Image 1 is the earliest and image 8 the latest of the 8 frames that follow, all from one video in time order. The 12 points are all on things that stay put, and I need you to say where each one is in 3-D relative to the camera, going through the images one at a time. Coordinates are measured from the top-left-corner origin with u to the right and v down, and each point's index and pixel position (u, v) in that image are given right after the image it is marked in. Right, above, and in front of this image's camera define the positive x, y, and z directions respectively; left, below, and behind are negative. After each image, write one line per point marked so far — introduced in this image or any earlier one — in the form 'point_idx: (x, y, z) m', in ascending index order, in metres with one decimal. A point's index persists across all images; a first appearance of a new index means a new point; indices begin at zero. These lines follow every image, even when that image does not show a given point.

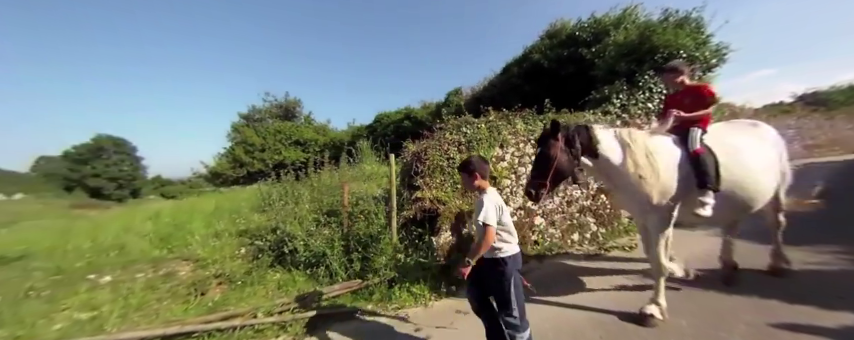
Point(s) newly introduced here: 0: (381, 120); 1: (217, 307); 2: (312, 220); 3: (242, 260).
0: (-2.8, +3.3, +16.4) m
1: (-2.8, -1.9, +3.4) m
2: (-2.2, -1.0, +5.0) m
3: (-3.5, -1.8, +4.8) m
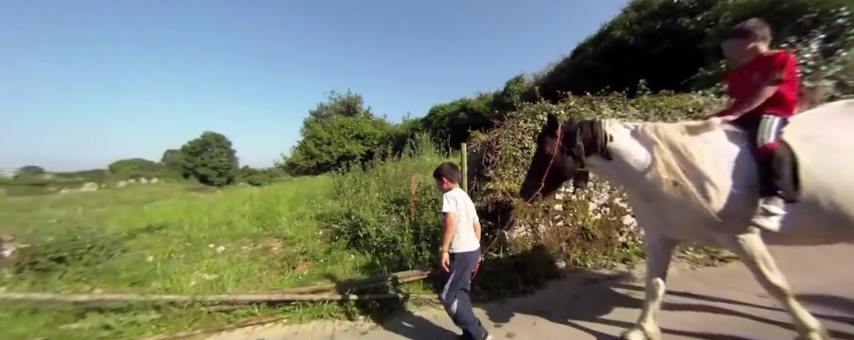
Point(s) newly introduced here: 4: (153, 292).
0: (+0.8, +3.7, +16.4) m
1: (-1.8, -1.7, +3.8) m
2: (-0.9, -0.8, +5.2) m
3: (-2.2, -1.5, +5.3) m
4: (-3.7, -1.7, +3.4) m
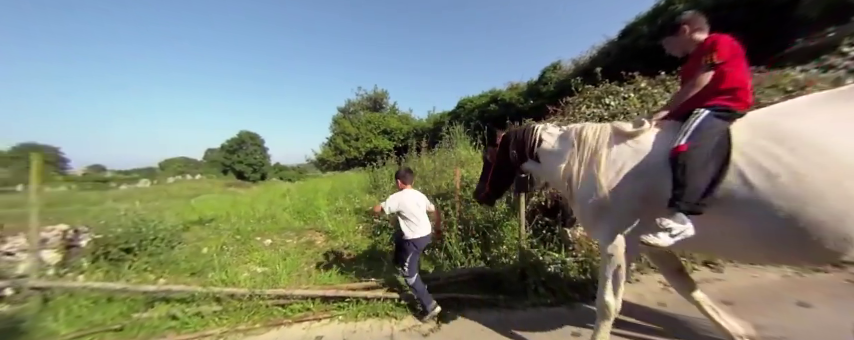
0: (+2.6, +4.1, +15.9) m
1: (-1.1, -1.6, +3.7) m
2: (0.0, -0.6, +5.0) m
3: (-1.3, -1.4, +5.2) m
4: (-3.0, -1.6, +3.5) m
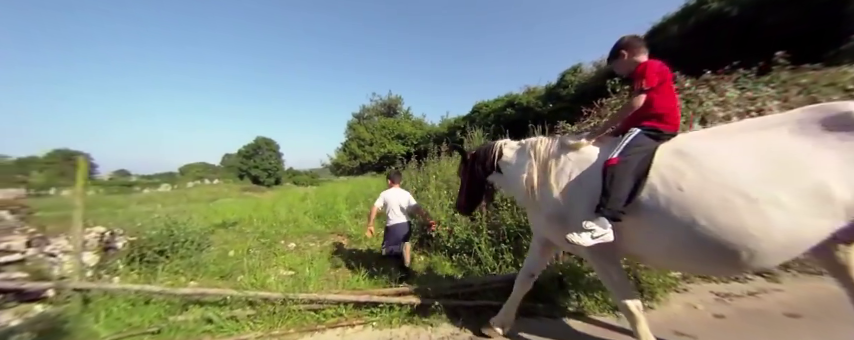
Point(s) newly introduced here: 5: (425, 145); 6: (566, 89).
0: (+3.5, +3.8, +15.8) m
1: (-0.6, -1.6, +3.6) m
2: (+0.4, -0.7, +4.9) m
3: (-0.8, -1.5, +5.1) m
4: (-2.6, -1.6, +3.5) m
5: (-0.1, +1.9, +19.9) m
6: (+5.8, +3.4, +10.5) m
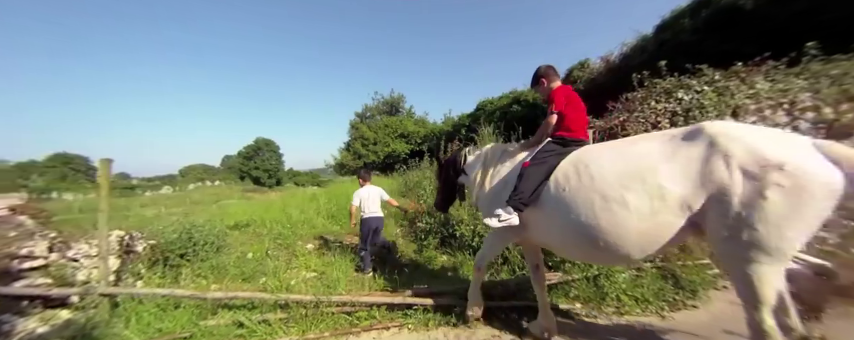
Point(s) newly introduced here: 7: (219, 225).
0: (+3.7, +3.9, +15.7) m
1: (-0.2, -1.6, +3.6) m
2: (+0.8, -0.7, +4.8) m
3: (-0.4, -1.5, +5.1) m
4: (-2.2, -1.6, +3.4) m
5: (+0.2, +2.0, +19.8) m
6: (+6.1, +3.6, +10.4) m
7: (-4.3, -1.2, +5.2) m
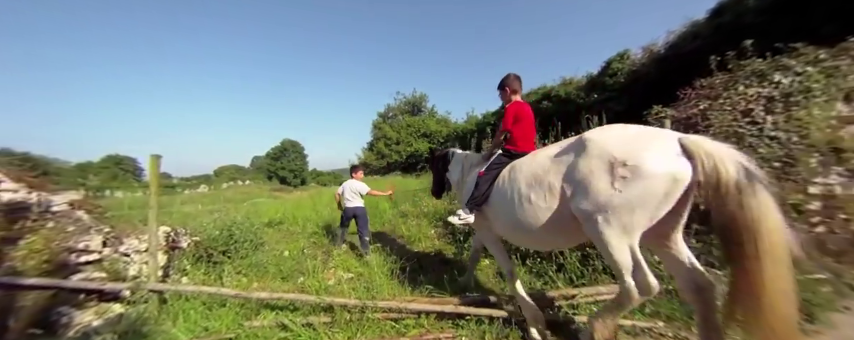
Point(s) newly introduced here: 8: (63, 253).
0: (+5.2, +4.0, +15.2) m
1: (+0.4, -1.5, +3.3) m
2: (+1.5, -0.6, +4.5) m
3: (+0.3, -1.4, +4.8) m
4: (-1.6, -1.6, +3.3) m
5: (+2.0, +2.1, +19.5) m
6: (+7.2, +3.6, +9.7) m
7: (-3.6, -1.1, +5.2) m
8: (-4.6, -1.1, +3.2) m
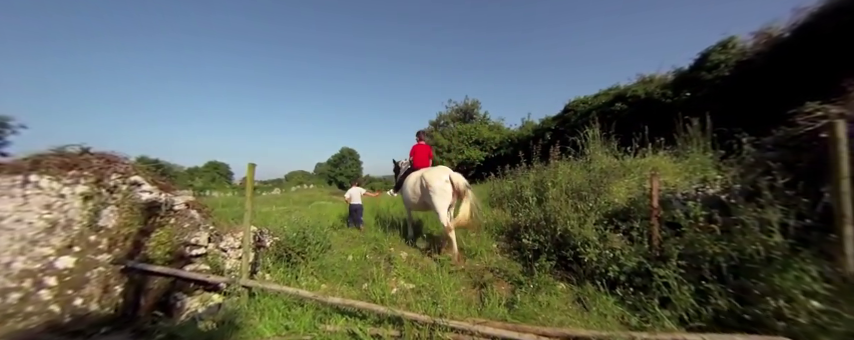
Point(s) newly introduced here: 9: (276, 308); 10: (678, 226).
0: (+8.2, +3.4, +13.8) m
1: (+1.2, -1.7, +3.0) m
2: (+2.6, -0.8, +3.9) m
3: (+1.4, -1.6, +4.5) m
4: (-0.7, -1.7, +3.3) m
5: (+5.9, +1.4, +18.6) m
6: (+9.1, +3.2, +8.1) m
7: (-2.3, -1.3, +5.6) m
8: (-3.7, -1.1, +3.8) m
9: (-1.8, -1.7, +3.0) m
10: (+3.2, -0.7, +3.2) m
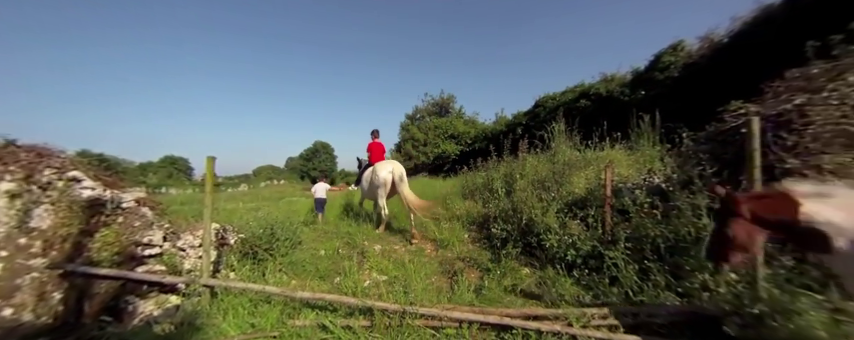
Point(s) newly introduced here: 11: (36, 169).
0: (+6.9, +3.8, +14.5) m
1: (+0.9, -1.6, +3.1) m
2: (+2.1, -0.7, +4.2) m
3: (+0.9, -1.5, +4.6) m
4: (-1.1, -1.6, +3.3) m
5: (+4.1, +1.9, +19.1) m
6: (+8.3, +3.5, +8.8) m
7: (-2.9, -1.1, +5.4) m
8: (-4.1, -1.1, +3.5) m
9: (-2.2, -1.6, +2.9) m
10: (+2.8, -0.6, +3.6) m
11: (-5.8, 0.0, +3.7) m
